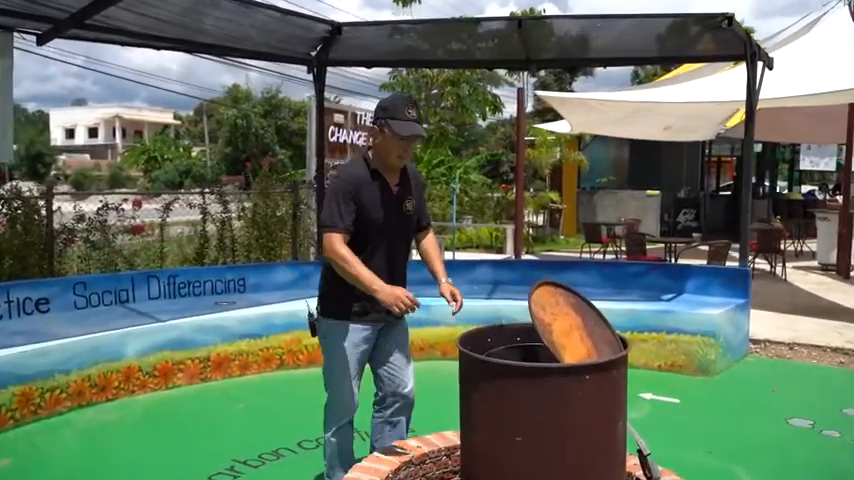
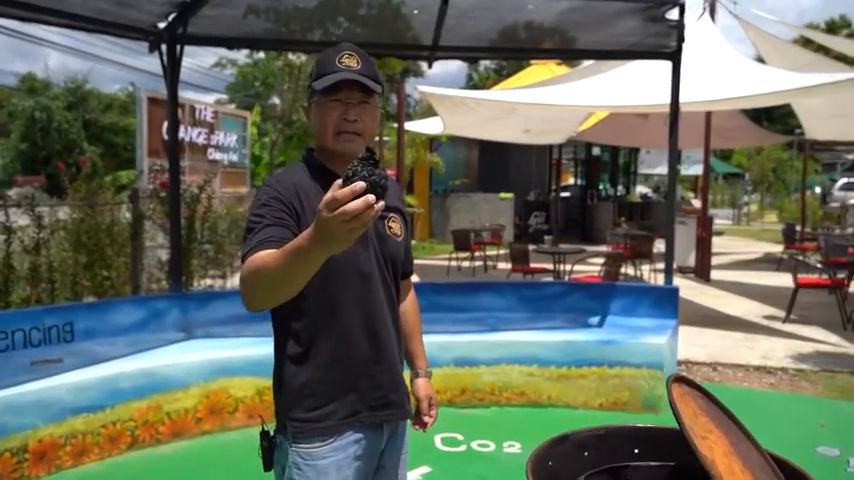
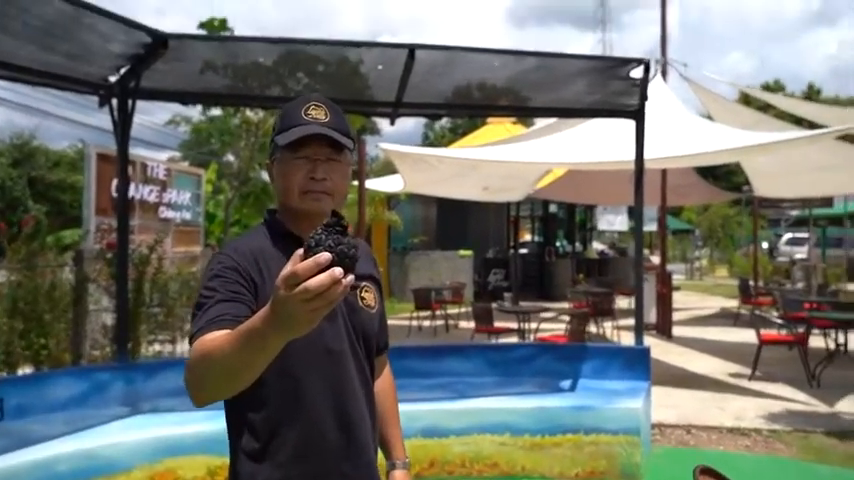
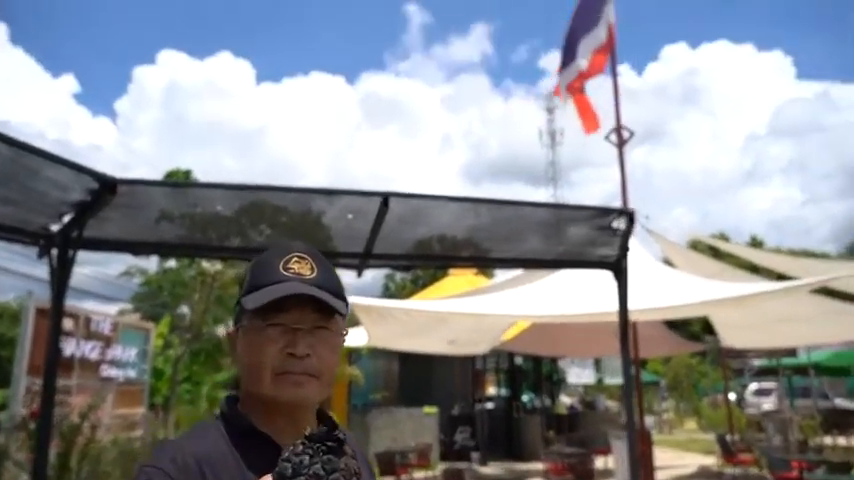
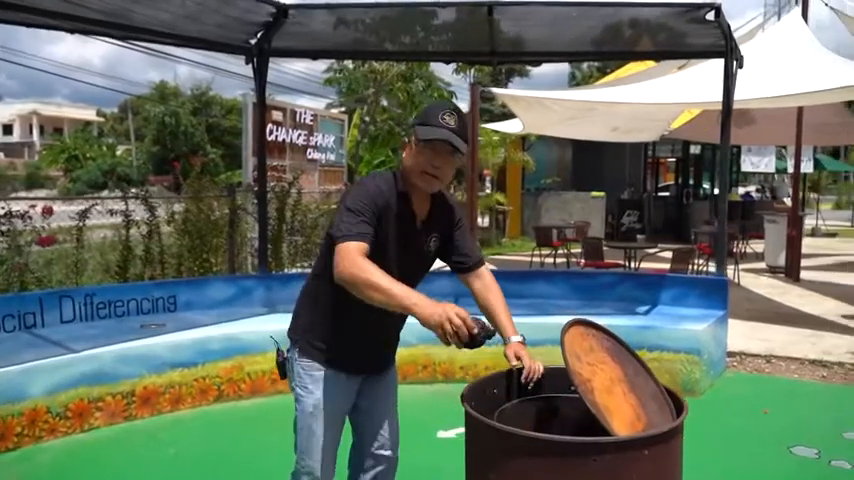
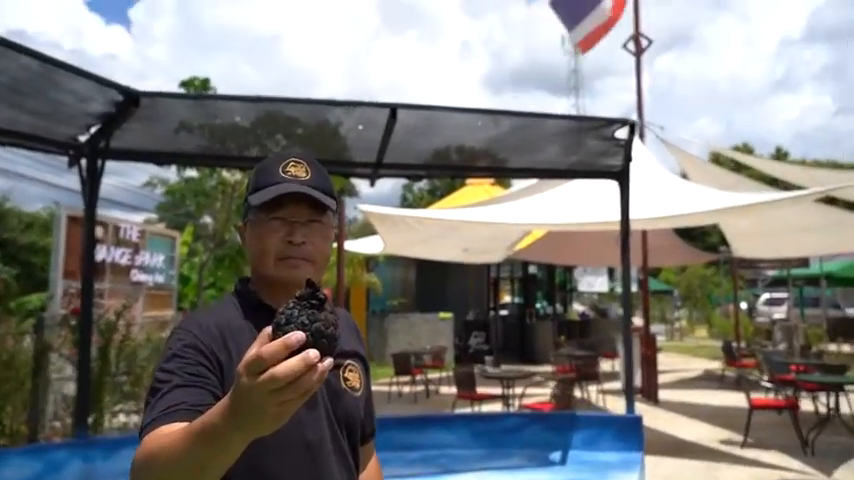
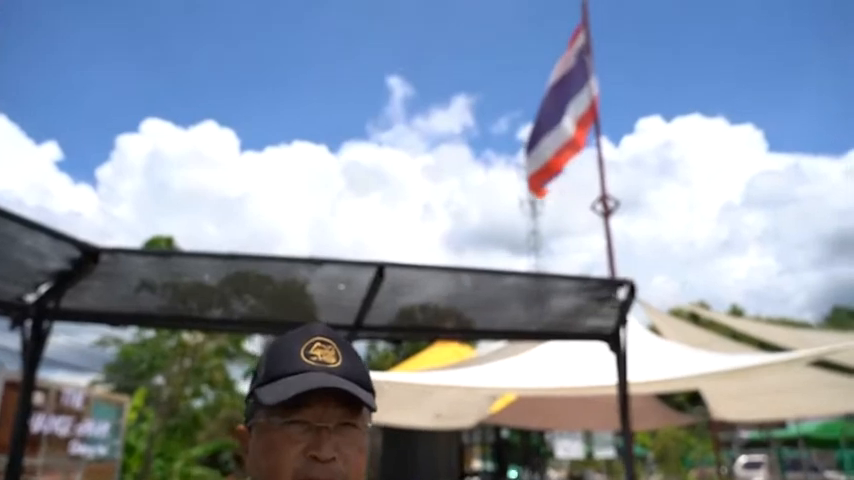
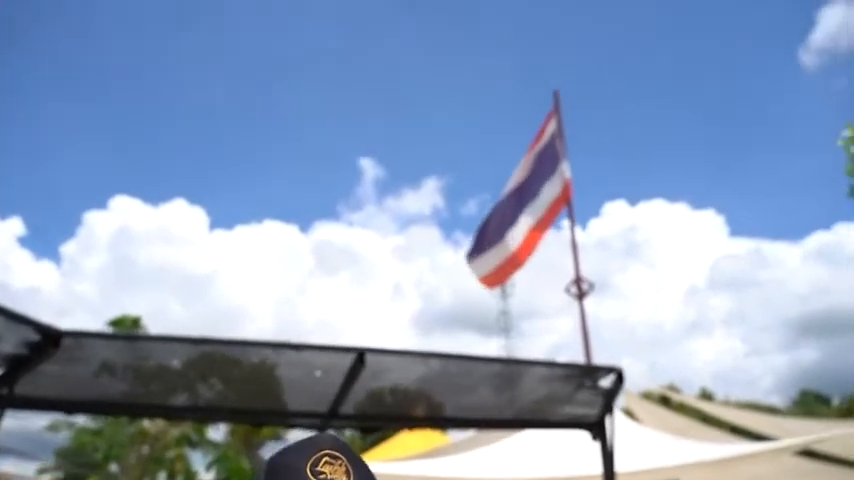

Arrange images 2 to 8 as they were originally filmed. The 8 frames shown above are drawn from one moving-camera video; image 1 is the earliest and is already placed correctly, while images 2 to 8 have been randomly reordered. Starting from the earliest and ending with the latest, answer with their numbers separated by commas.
5, 2, 3, 6, 4, 7, 8
